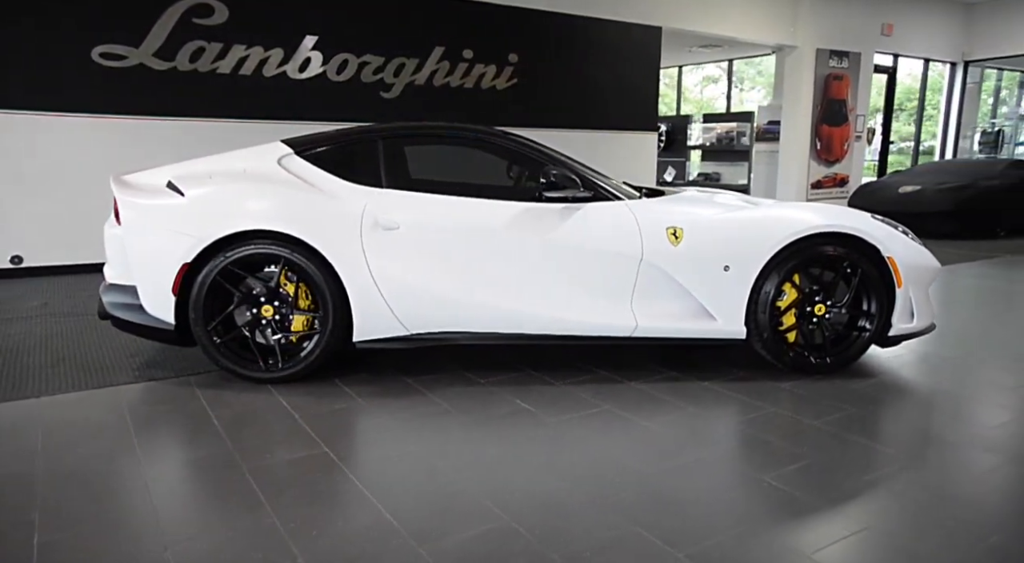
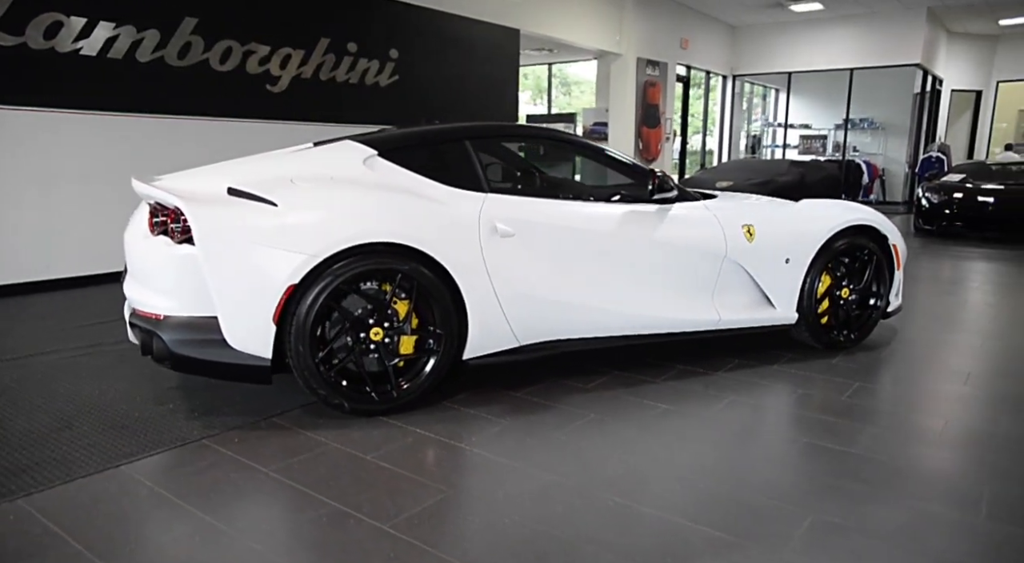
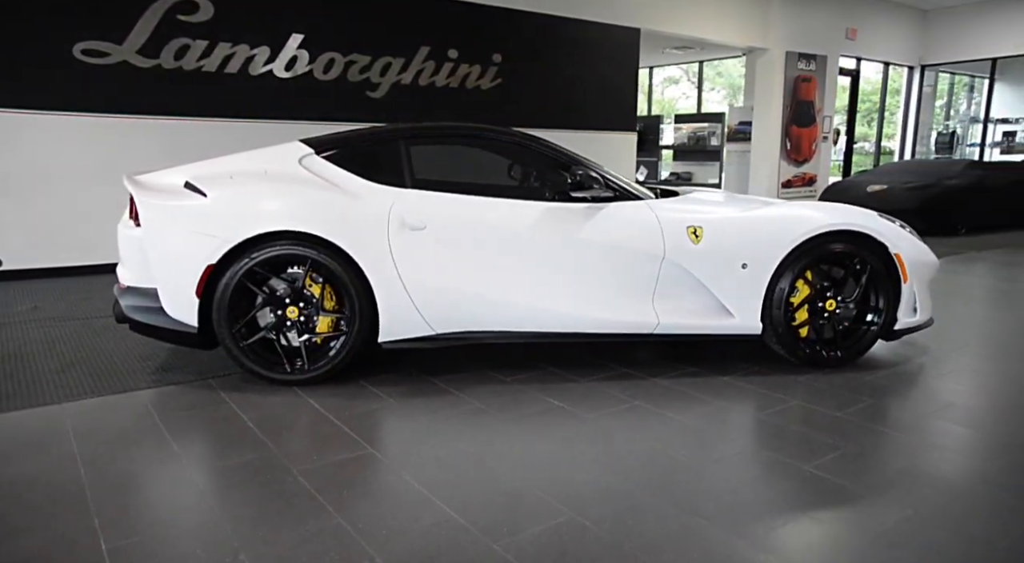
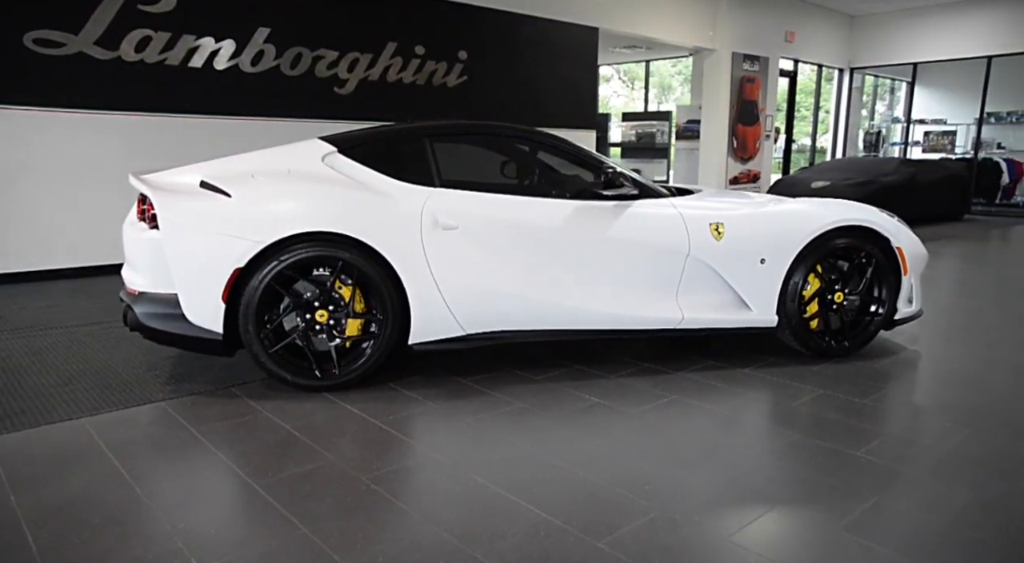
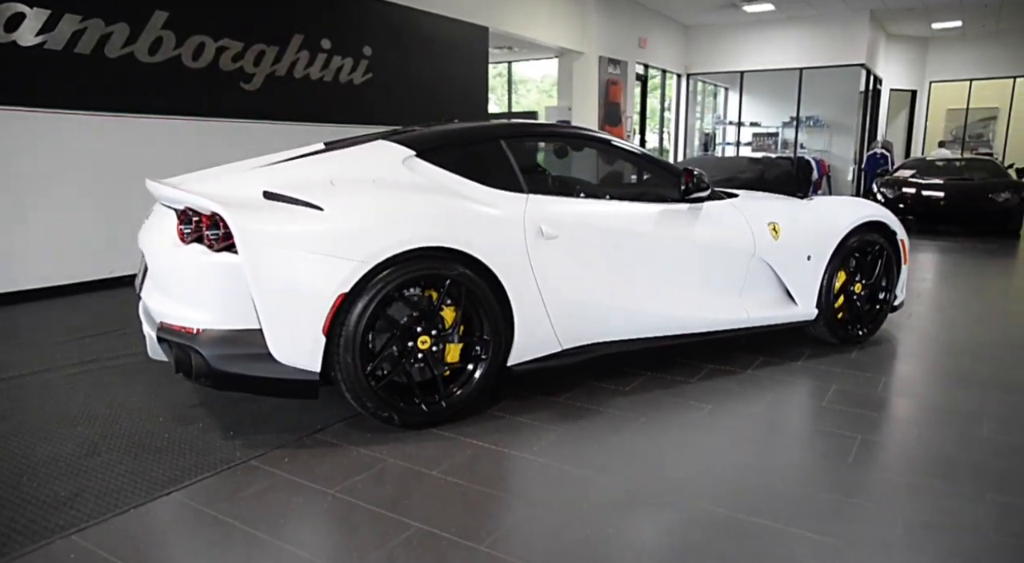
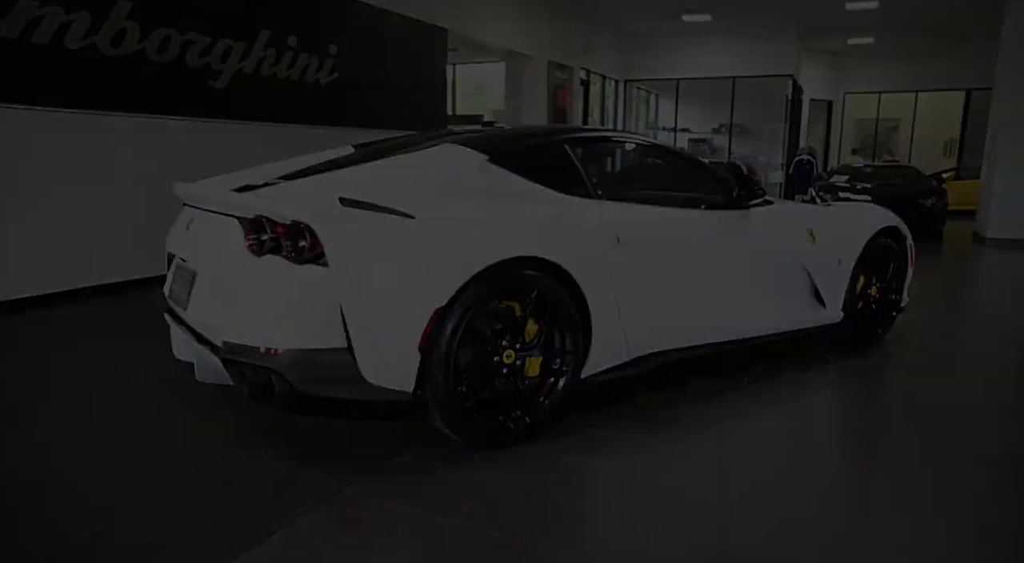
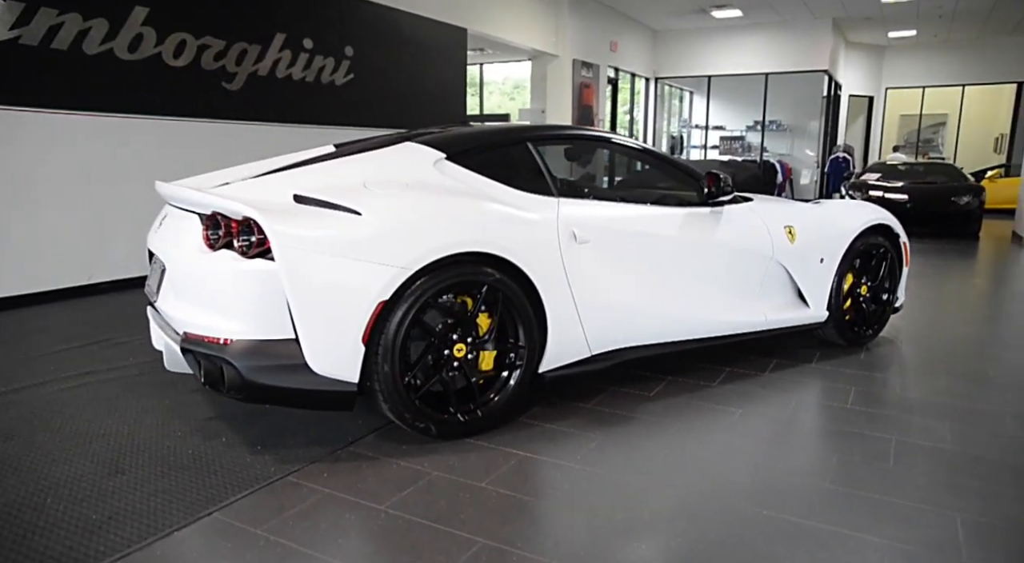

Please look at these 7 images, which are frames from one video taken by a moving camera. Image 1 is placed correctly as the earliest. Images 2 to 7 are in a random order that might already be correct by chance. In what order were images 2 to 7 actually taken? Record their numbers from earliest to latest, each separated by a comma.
3, 4, 2, 5, 7, 6
